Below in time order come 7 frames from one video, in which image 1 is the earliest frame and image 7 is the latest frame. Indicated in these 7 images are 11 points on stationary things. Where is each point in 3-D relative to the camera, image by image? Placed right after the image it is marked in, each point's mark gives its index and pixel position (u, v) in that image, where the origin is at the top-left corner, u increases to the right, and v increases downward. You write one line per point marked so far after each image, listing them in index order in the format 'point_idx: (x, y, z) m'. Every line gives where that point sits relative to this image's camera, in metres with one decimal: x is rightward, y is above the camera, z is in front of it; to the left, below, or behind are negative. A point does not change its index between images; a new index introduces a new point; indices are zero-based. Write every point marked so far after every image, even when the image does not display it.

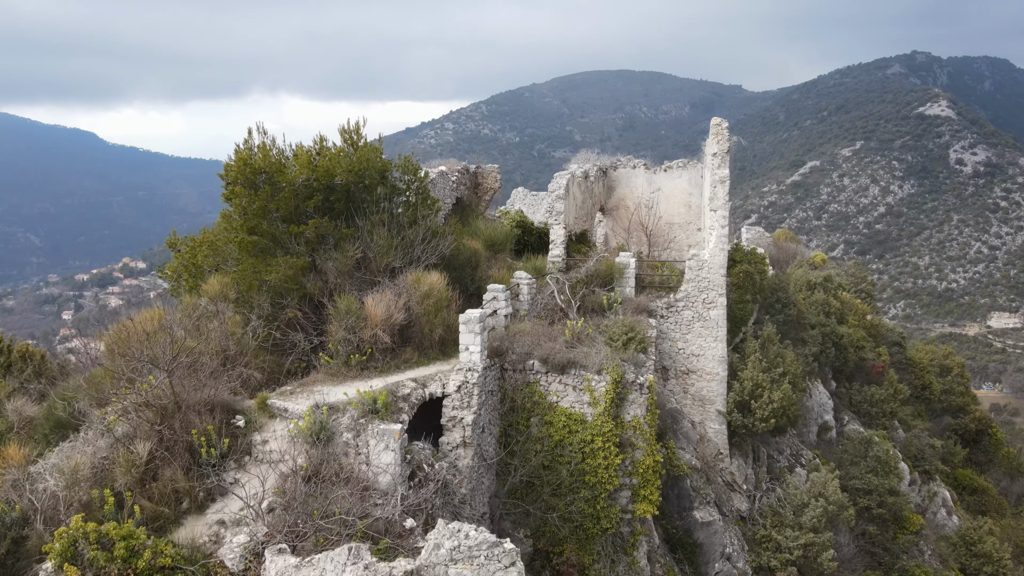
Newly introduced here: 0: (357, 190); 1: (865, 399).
0: (-2.1, +1.3, +10.9) m
1: (+7.7, -2.4, +17.4) m
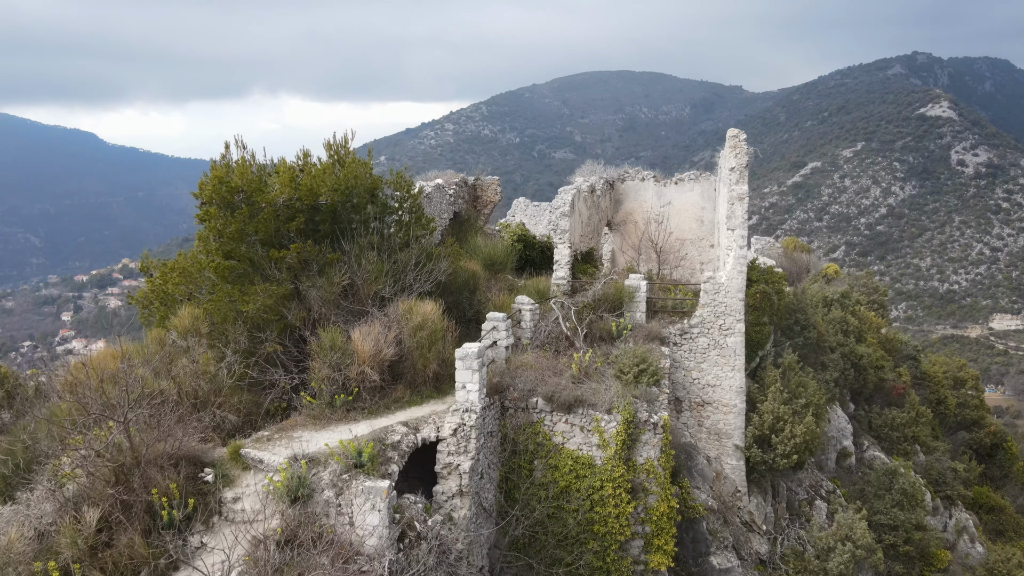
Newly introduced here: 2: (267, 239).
0: (-2.1, +1.0, +10.0) m
1: (+7.7, -2.8, +16.5) m
2: (-2.8, +0.6, +9.3) m
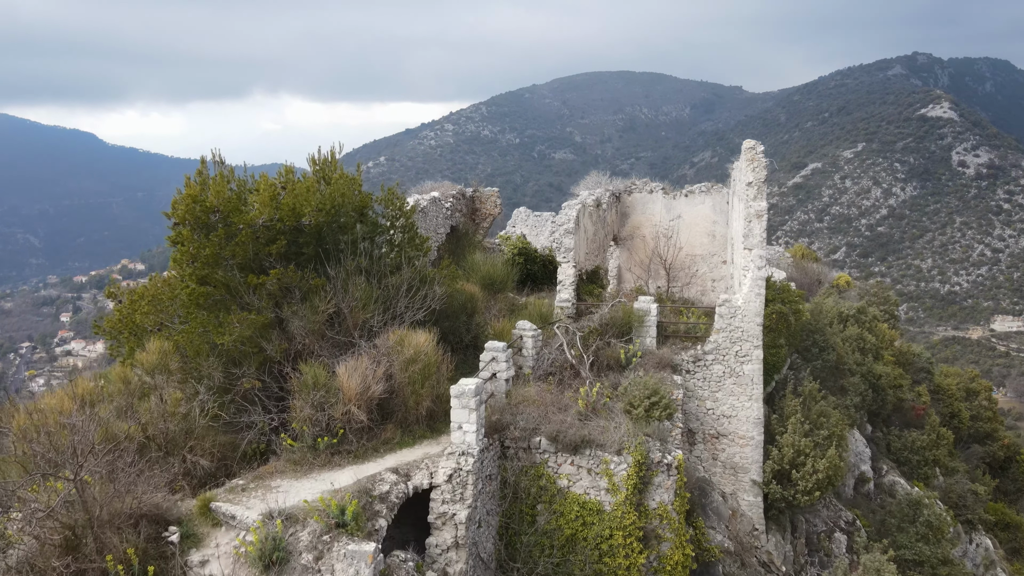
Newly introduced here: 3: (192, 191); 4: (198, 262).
0: (-2.1, +0.7, +9.2) m
1: (+7.7, -3.1, +15.7) m
2: (-2.8, +0.3, +8.5) m
3: (-3.4, +1.0, +8.4) m
4: (-3.3, +0.3, +8.3) m
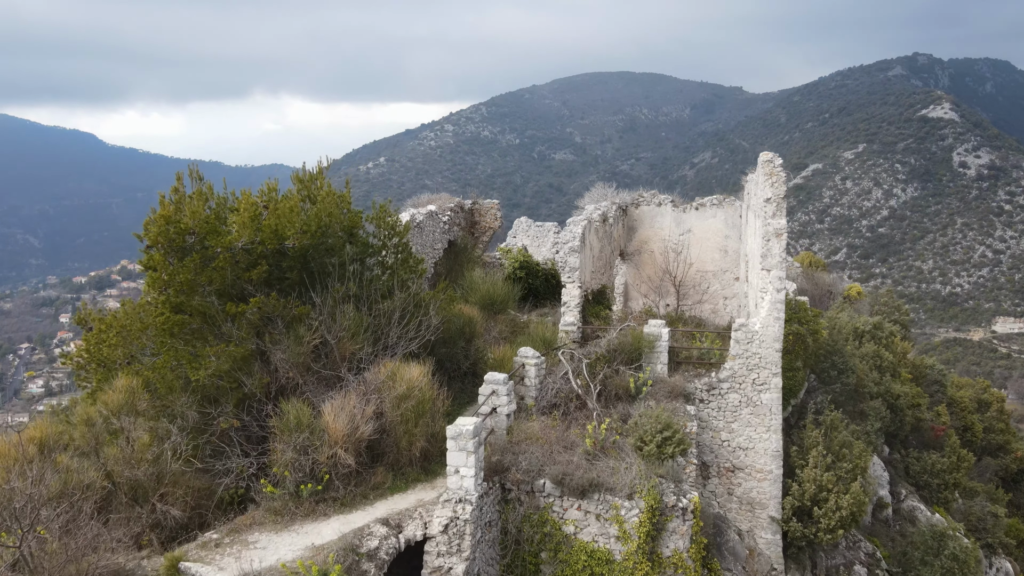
0: (-2.1, +0.4, +8.5) m
1: (+7.7, -3.4, +15.0) m
2: (-2.8, 0.0, +7.8) m
3: (-3.3, +0.7, +7.7) m
4: (-3.2, 0.0, +7.6) m
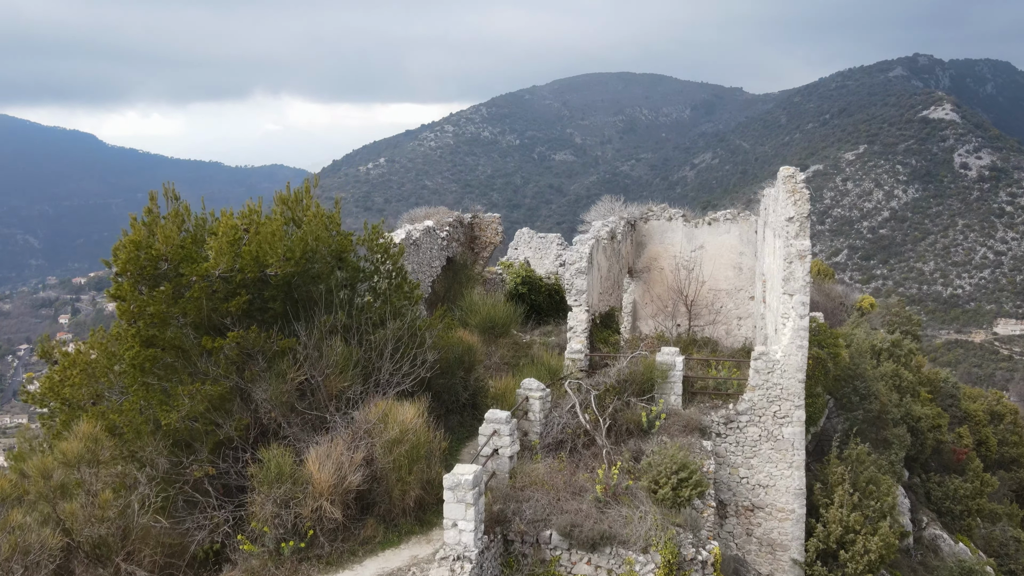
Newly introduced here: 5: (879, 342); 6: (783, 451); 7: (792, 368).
0: (-2.0, +0.1, +7.8) m
1: (+7.8, -3.7, +14.3) m
2: (-2.8, -0.3, +7.1) m
3: (-3.3, +0.4, +7.0) m
4: (-3.2, -0.3, +6.9) m
5: (+7.1, -1.1, +15.5) m
6: (+3.1, -1.9, +9.2) m
7: (+3.2, -0.9, +9.0) m
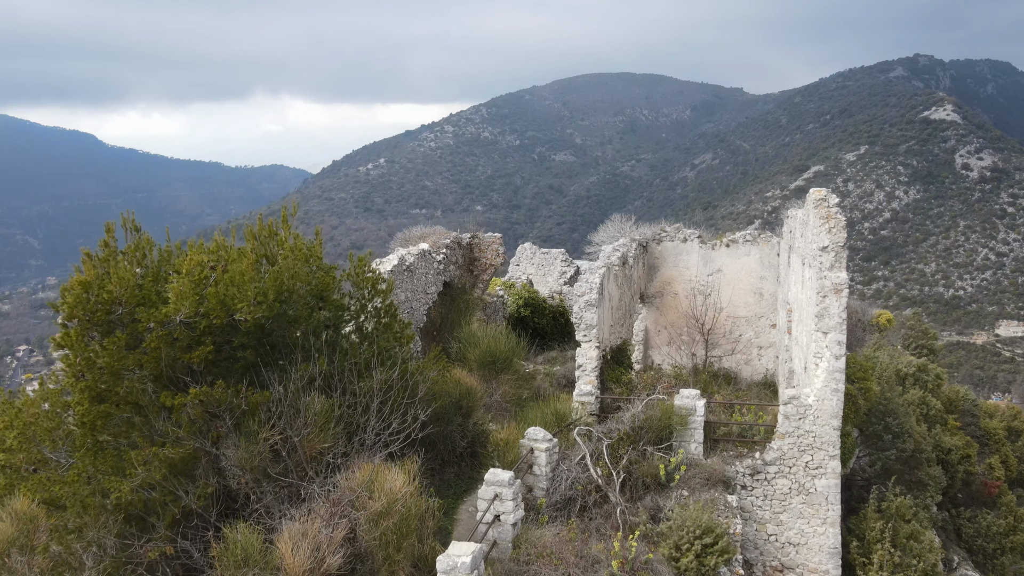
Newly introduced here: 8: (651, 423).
0: (-2.0, -0.3, +6.9) m
1: (+7.8, -4.1, +13.4) m
2: (-2.7, -0.7, +6.2) m
3: (-3.3, +0.1, +6.1) m
4: (-3.2, -0.7, +6.0) m
5: (+7.2, -1.4, +14.6) m
6: (+3.1, -2.3, +8.3) m
7: (+3.2, -1.3, +8.1) m
8: (+1.5, -1.4, +8.4) m
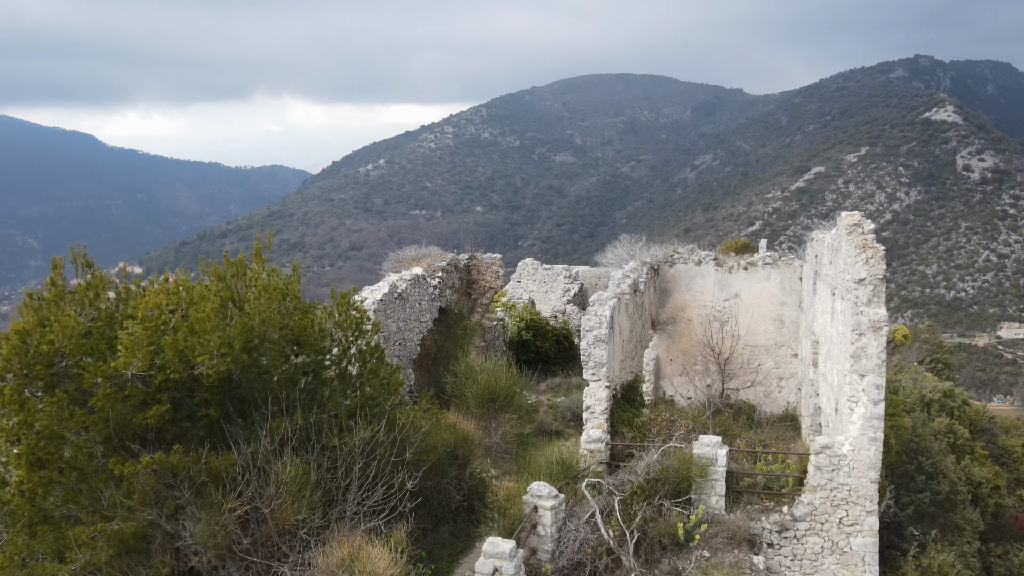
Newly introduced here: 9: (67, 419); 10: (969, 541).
0: (-2.0, -0.6, +6.1) m
1: (+7.8, -4.4, +12.5) m
2: (-2.7, -1.0, +5.4) m
3: (-3.3, -0.3, +5.2) m
4: (-3.2, -1.0, +5.1) m
5: (+7.2, -1.8, +13.7) m
6: (+3.2, -2.6, +7.4) m
7: (+3.2, -1.6, +7.2) m
8: (+1.5, -1.7, +7.6) m
9: (-2.9, -0.9, +5.2) m
10: (+5.7, -3.1, +10.0) m
